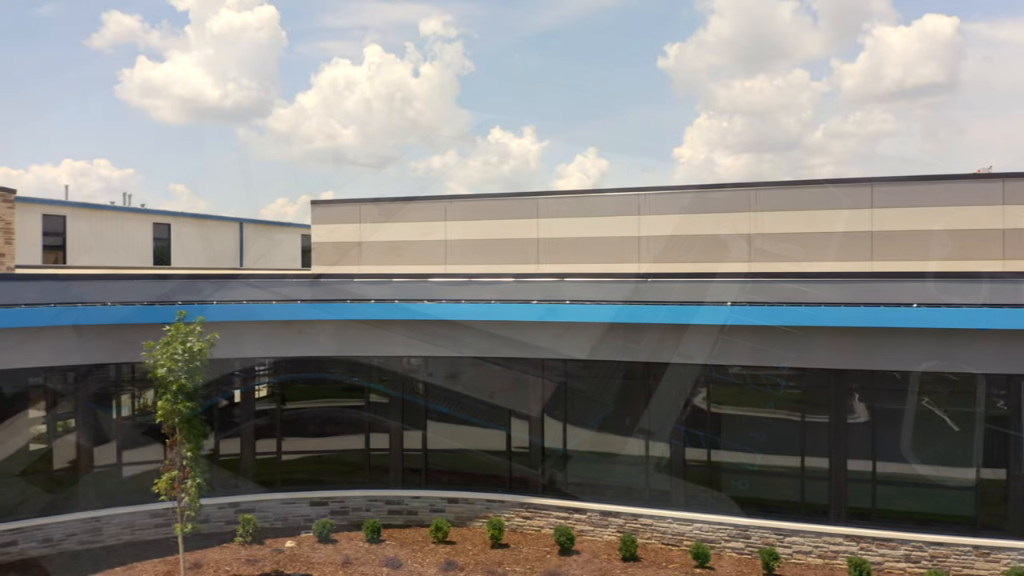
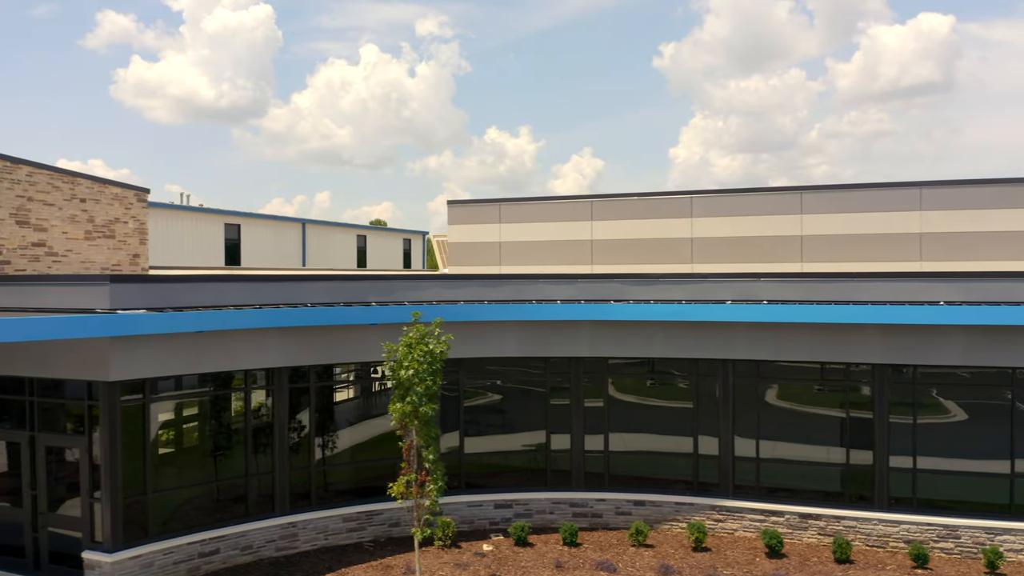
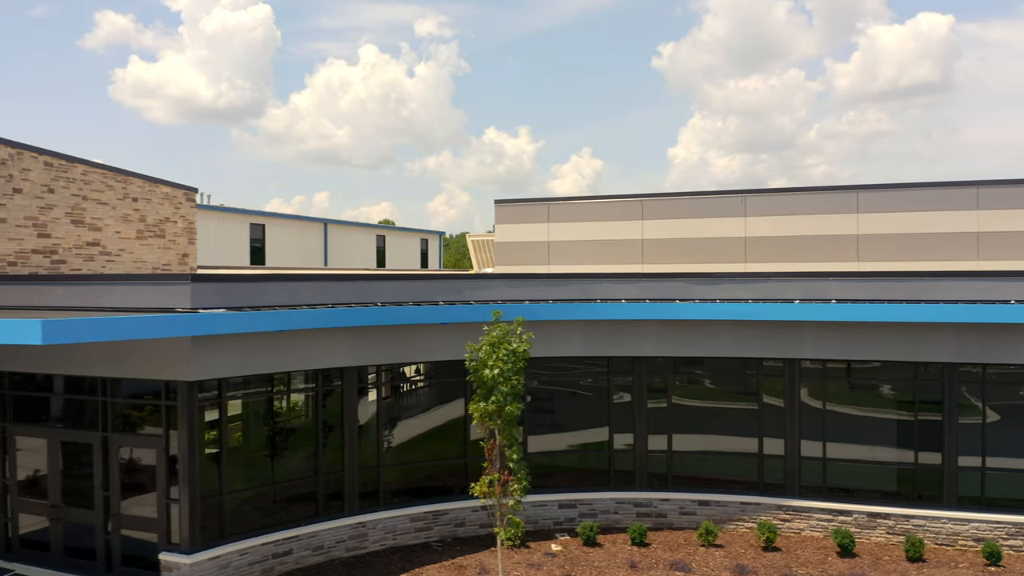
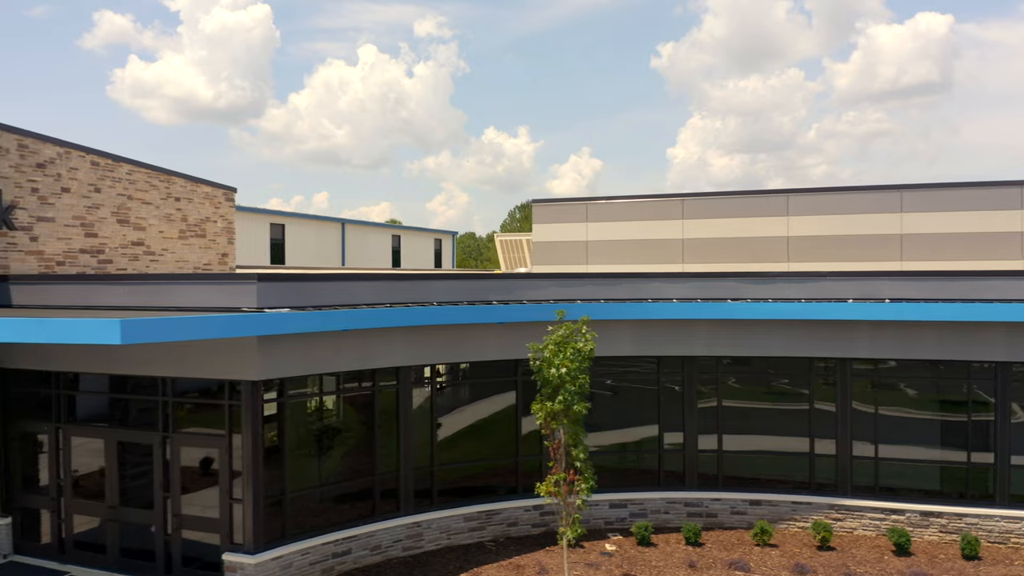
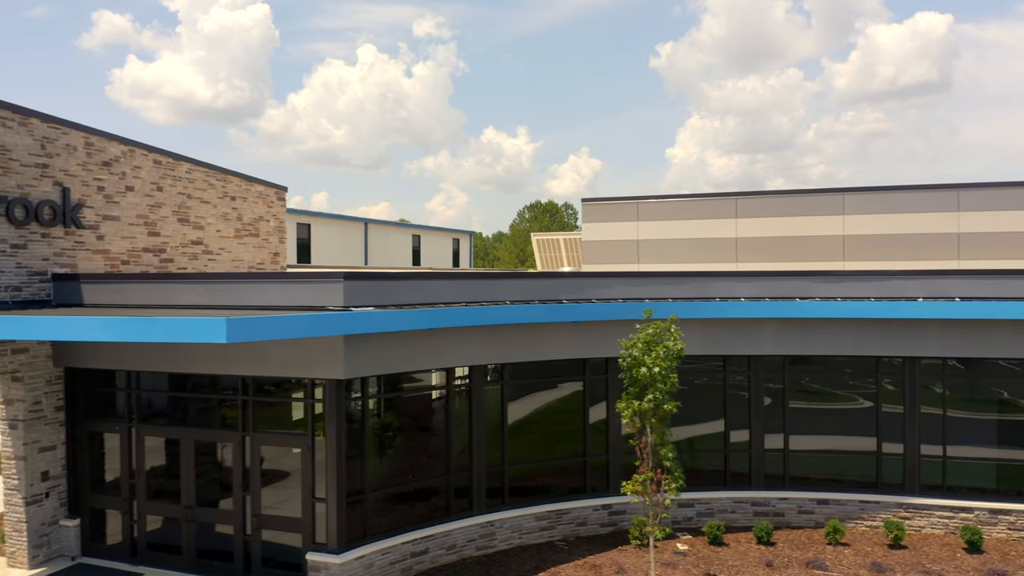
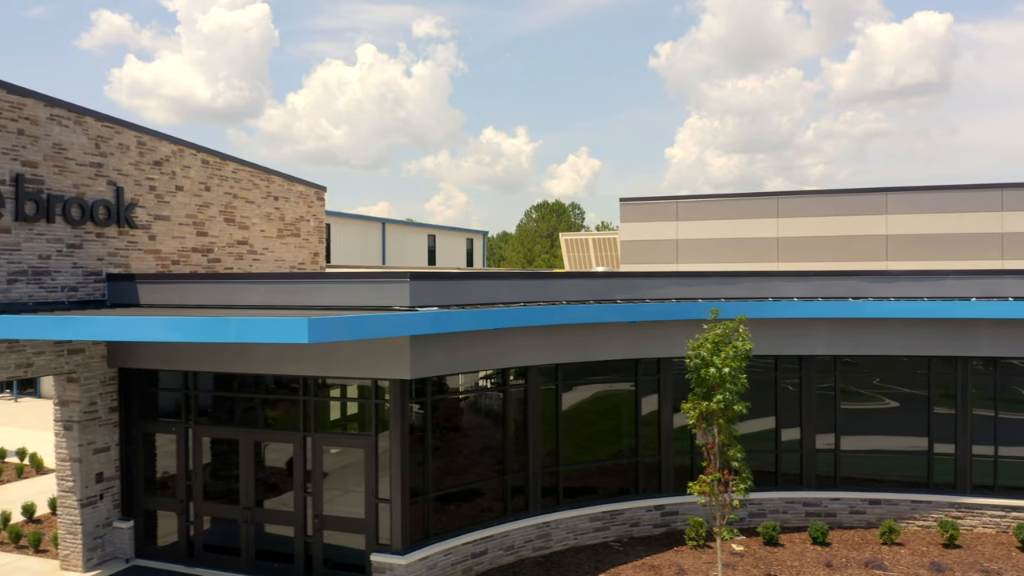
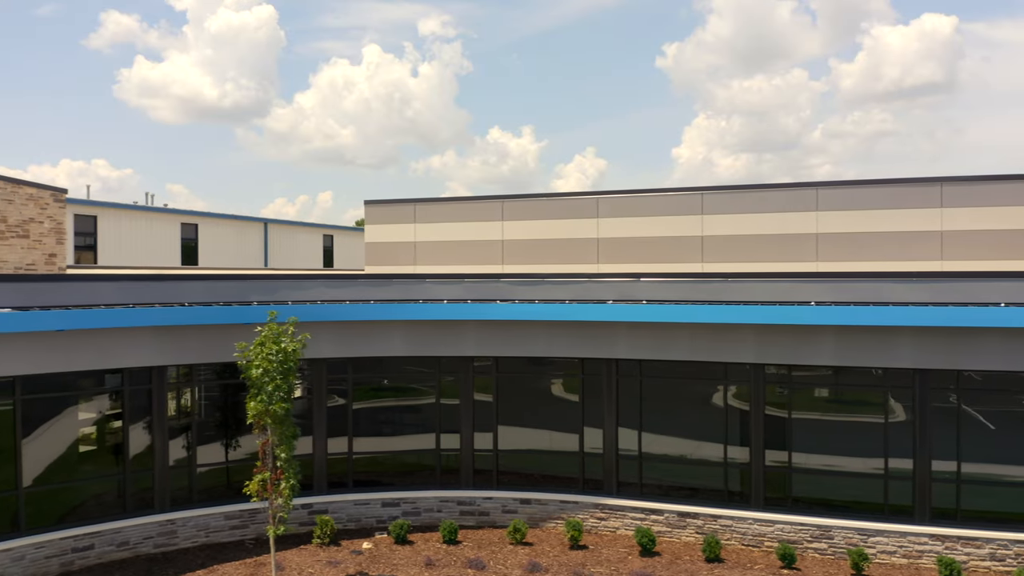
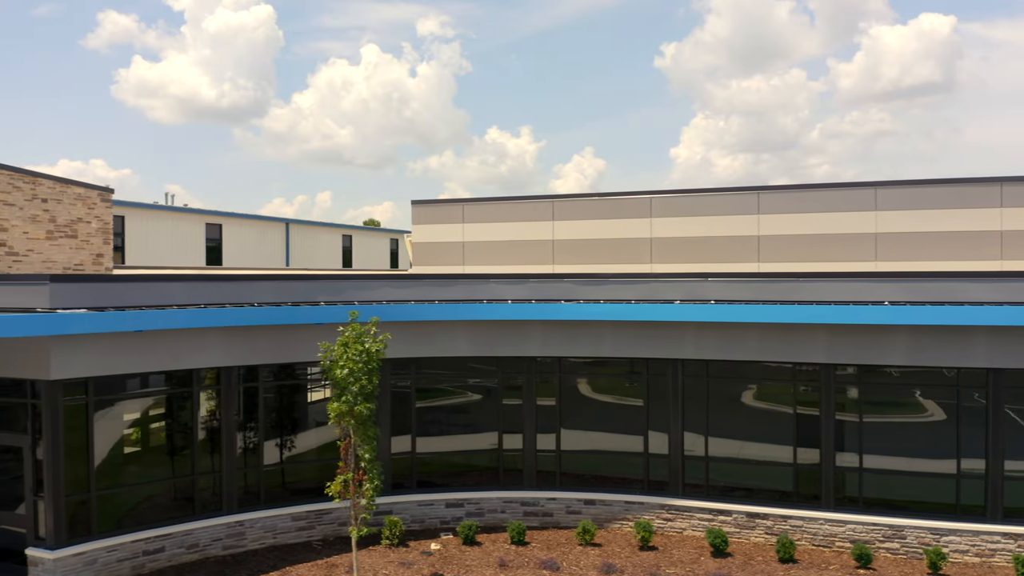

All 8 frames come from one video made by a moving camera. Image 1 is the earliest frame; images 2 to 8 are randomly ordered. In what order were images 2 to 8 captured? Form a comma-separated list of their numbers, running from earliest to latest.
7, 8, 2, 3, 4, 5, 6
